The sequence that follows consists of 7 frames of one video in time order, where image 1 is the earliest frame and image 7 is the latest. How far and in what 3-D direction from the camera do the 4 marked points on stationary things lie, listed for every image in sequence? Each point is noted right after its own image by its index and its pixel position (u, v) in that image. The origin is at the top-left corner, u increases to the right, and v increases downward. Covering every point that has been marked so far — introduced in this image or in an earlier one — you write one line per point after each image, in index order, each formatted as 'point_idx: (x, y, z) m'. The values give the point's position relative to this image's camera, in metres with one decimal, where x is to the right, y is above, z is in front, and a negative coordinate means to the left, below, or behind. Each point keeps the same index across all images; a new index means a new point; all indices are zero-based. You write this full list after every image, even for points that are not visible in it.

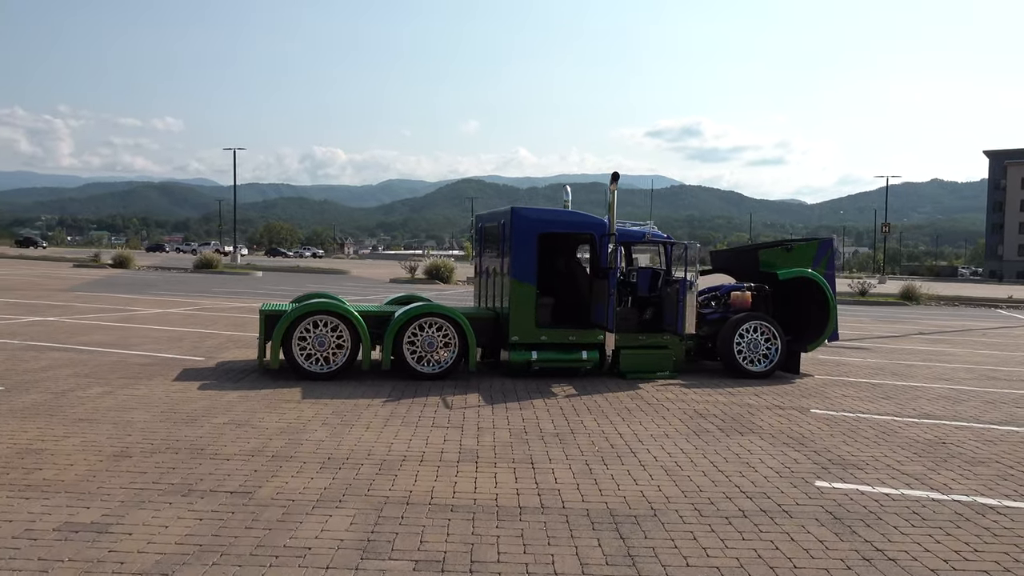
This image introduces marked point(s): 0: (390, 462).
0: (-0.9, -1.2, +6.0) m
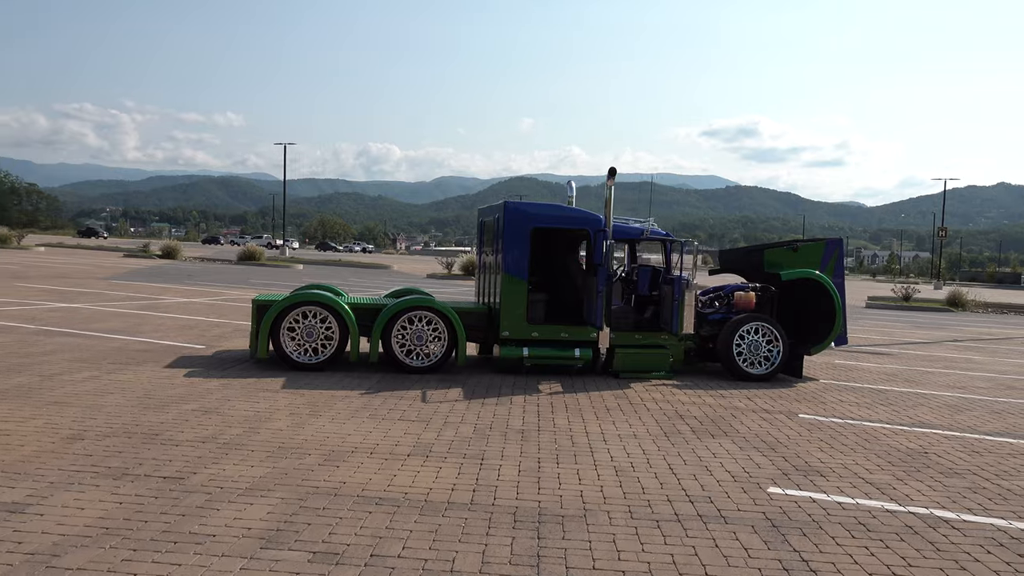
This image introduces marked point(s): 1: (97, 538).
0: (-1.2, -1.2, +5.9) m
1: (-2.0, -1.2, +4.0) m
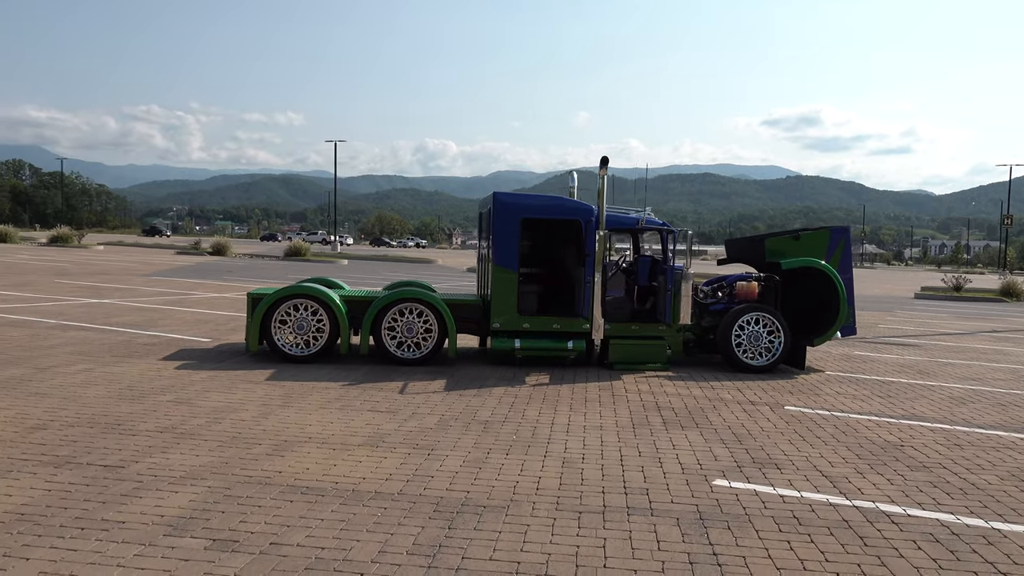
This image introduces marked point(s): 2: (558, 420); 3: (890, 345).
0: (-1.6, -1.1, +6.0) m
1: (-2.4, -1.1, +4.1) m
2: (+0.4, -1.1, +7.2) m
3: (+6.5, -1.0, +14.5) m
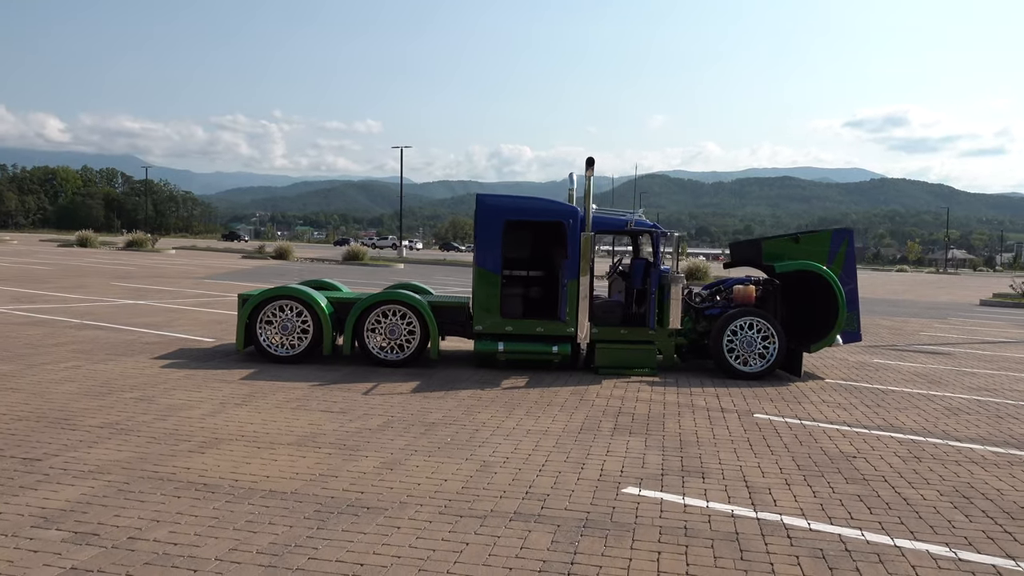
0: (-2.1, -1.1, +6.1) m
1: (-3.1, -1.1, +4.3) m
2: (0.0, -1.1, +7.1) m
3: (+6.7, -1.1, +13.9) m
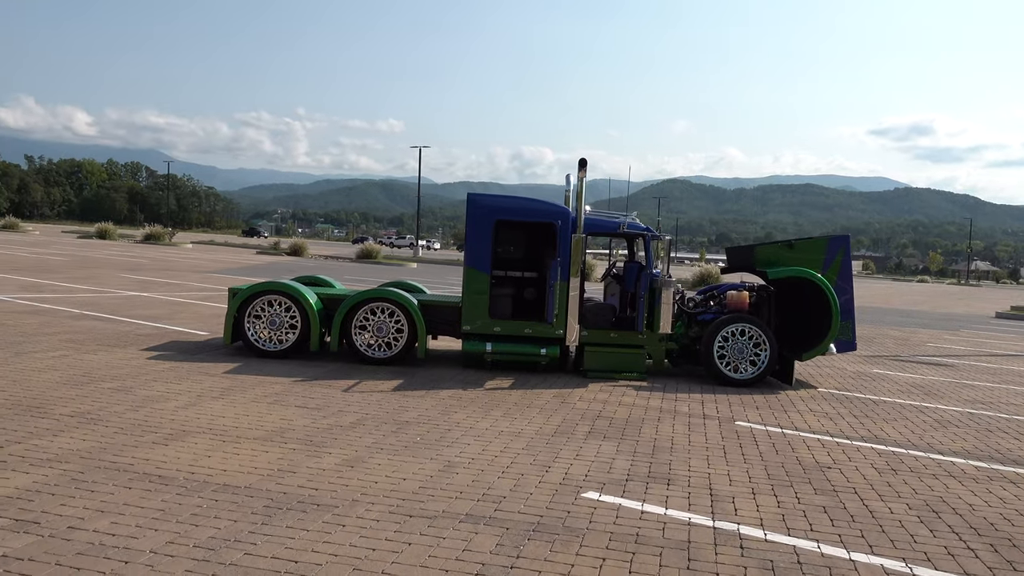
0: (-2.3, -1.0, +6.1) m
1: (-3.4, -1.0, +4.3) m
2: (-0.2, -1.1, +7.0) m
3: (+6.6, -1.2, +13.7) m
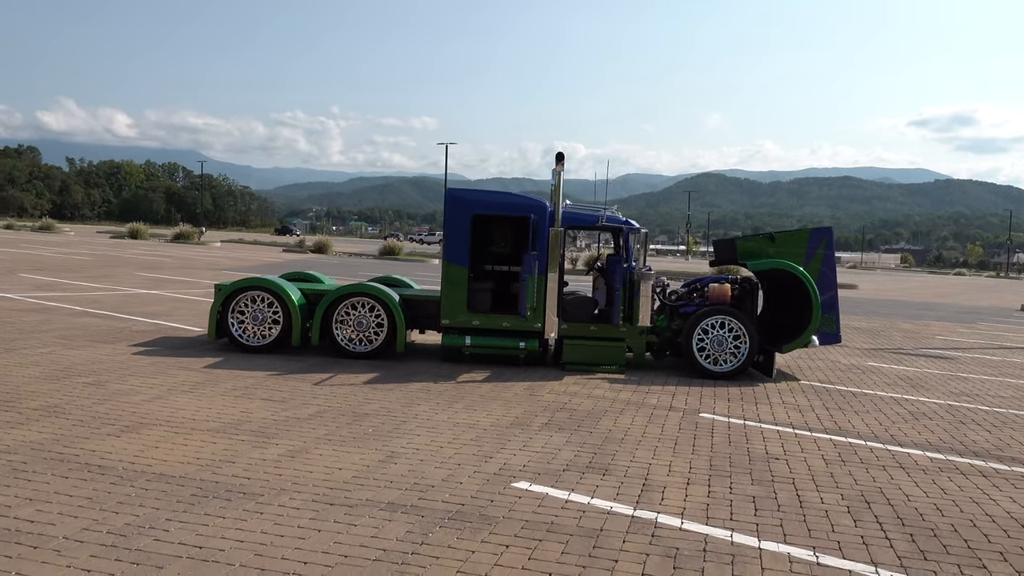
0: (-2.7, -1.0, +6.2) m
1: (-3.8, -1.0, +4.5) m
2: (-0.6, -1.1, +7.1) m
3: (+6.5, -1.1, +13.5) m
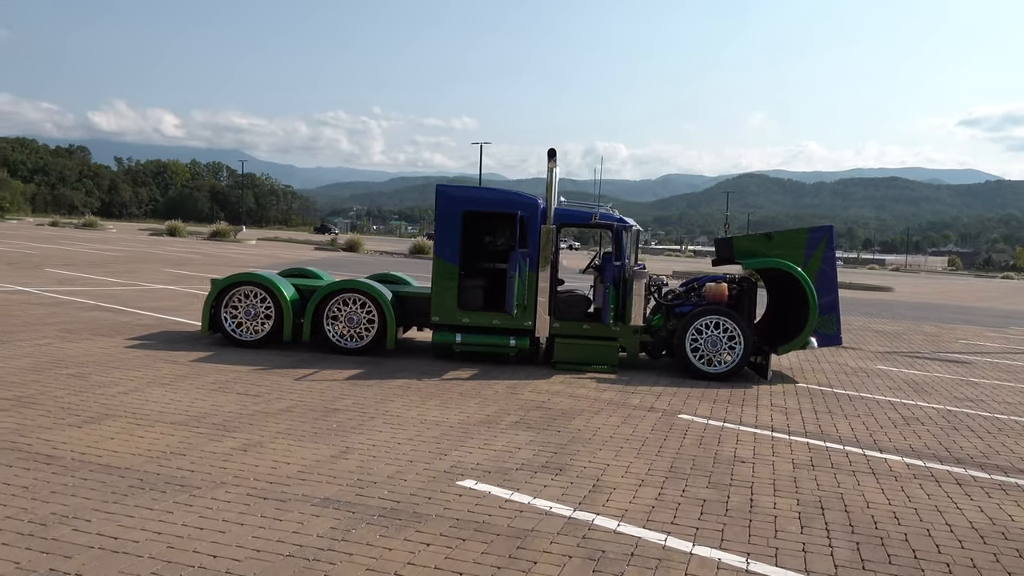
0: (-3.0, -0.9, +6.3) m
1: (-4.2, -1.0, +4.6) m
2: (-0.8, -1.0, +7.0) m
3: (+6.6, -1.1, +13.1) m
